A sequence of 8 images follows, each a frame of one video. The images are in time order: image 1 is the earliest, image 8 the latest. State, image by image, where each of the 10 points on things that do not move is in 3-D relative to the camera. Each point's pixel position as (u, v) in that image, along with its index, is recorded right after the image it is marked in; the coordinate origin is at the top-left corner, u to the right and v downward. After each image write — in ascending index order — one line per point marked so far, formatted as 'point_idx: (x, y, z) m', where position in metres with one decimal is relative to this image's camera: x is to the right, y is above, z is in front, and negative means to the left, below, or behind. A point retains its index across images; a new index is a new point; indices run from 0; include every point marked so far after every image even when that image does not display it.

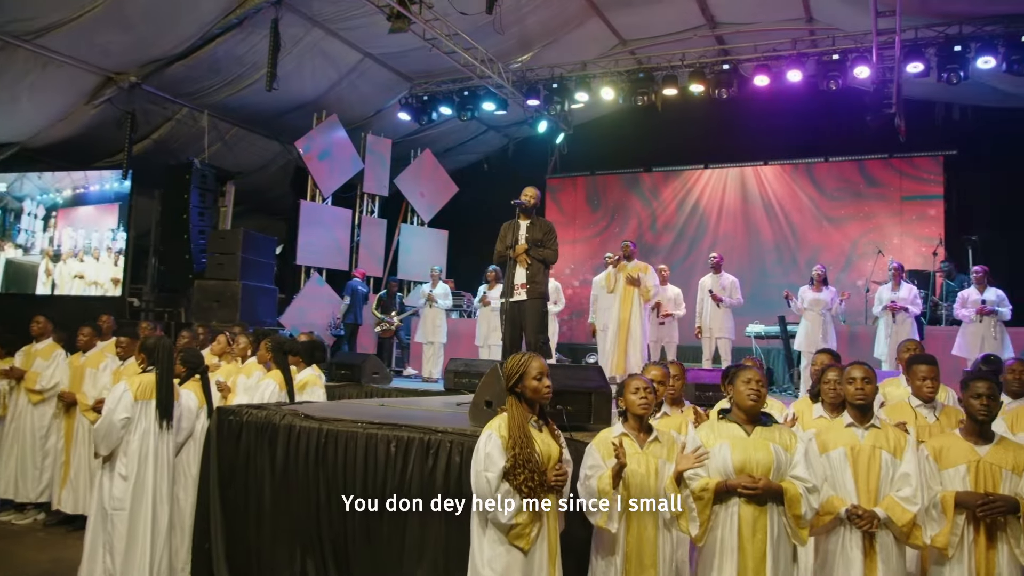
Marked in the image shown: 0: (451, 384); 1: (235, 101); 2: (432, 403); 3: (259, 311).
0: (-0.7, -1.0, +8.3) m
1: (-3.9, +2.6, +10.9) m
2: (-0.7, -0.9, +6.0) m
3: (-3.3, -0.3, +10.2) m
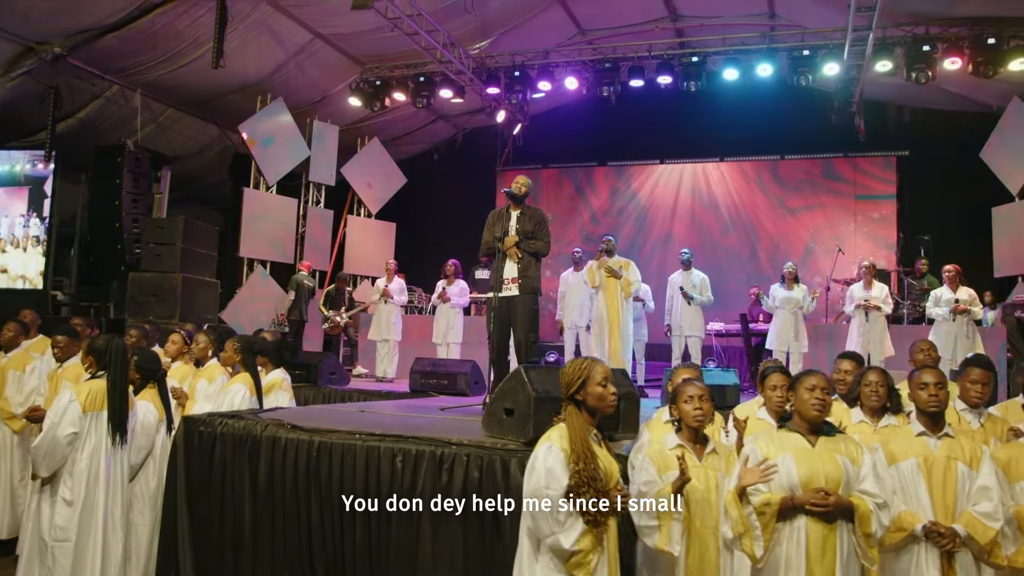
0: (-1.0, -1.0, +7.8) m
1: (-4.4, +2.7, +10.0) m
2: (-0.8, -0.9, +5.5) m
3: (-3.8, -0.2, +9.5) m
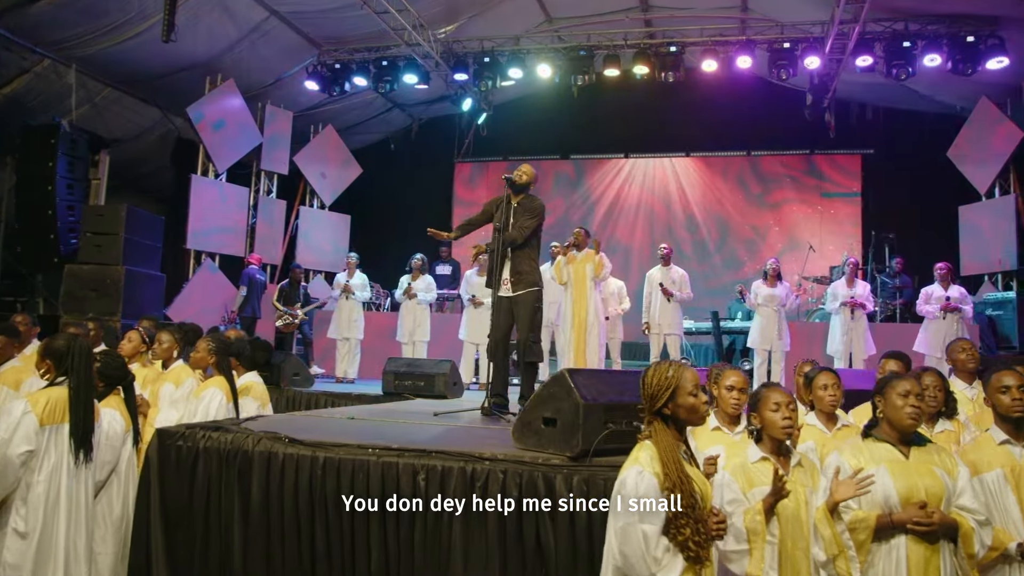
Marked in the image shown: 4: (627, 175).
0: (-1.1, -0.9, +7.3) m
1: (-4.7, +2.8, +9.2) m
2: (-0.8, -0.8, +5.0) m
3: (-4.1, -0.2, +8.7) m
4: (+1.9, +1.8, +12.7) m
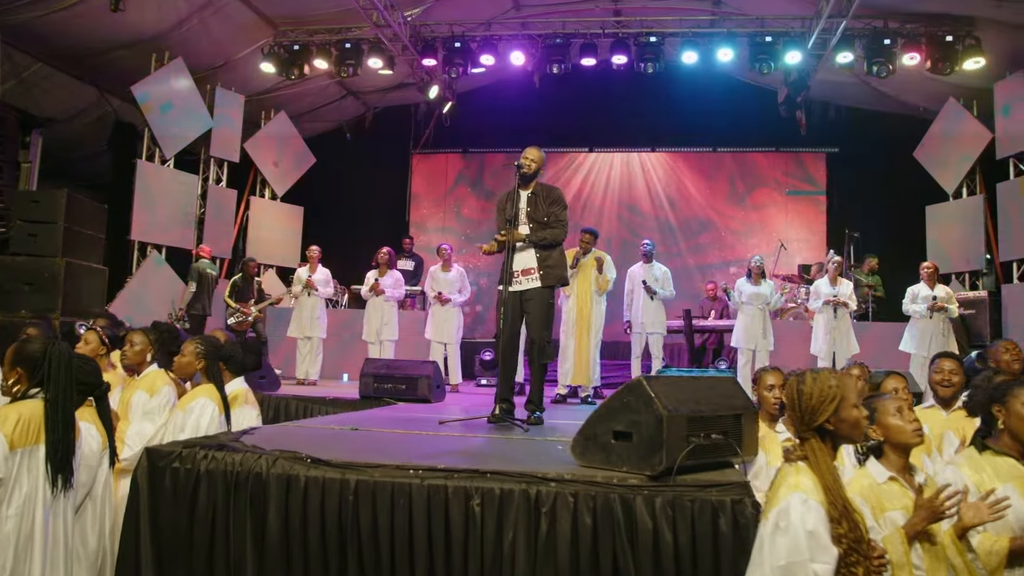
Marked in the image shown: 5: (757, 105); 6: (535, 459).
0: (-1.2, -0.9, +6.8) m
1: (-5.0, +2.8, +8.3) m
2: (-0.7, -0.8, +4.5) m
3: (-4.3, -0.1, +7.9) m
4: (+1.3, +1.9, +12.4) m
5: (+3.9, +2.9, +12.3) m
6: (+0.1, -0.7, +3.3) m
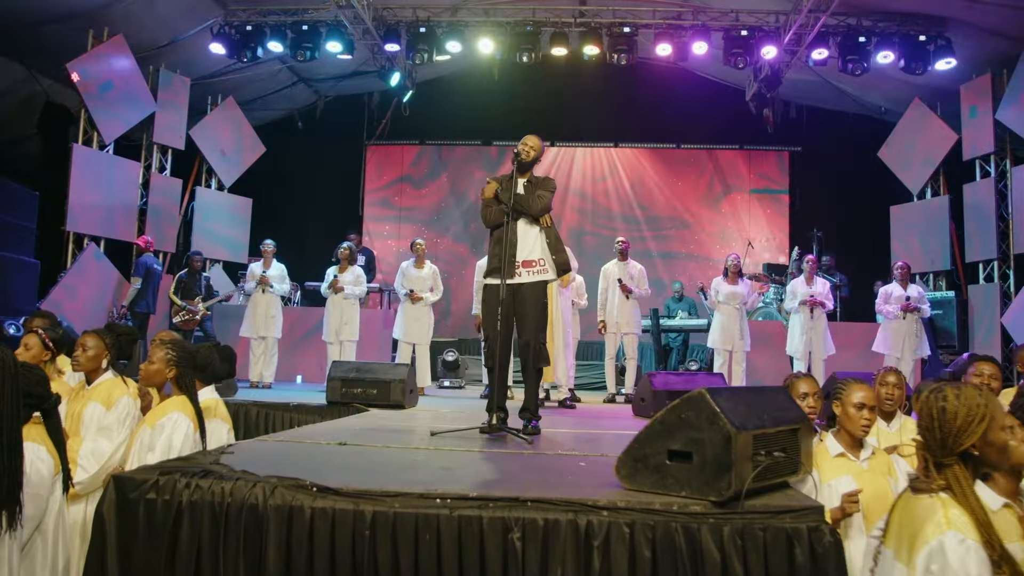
0: (-1.4, -0.9, +6.3) m
1: (-5.2, +2.9, +7.5) m
2: (-0.7, -0.8, +4.1) m
3: (-4.6, -0.1, +7.1) m
4: (+0.7, +1.9, +12.1) m
5: (+3.3, +2.9, +12.2) m
6: (+0.2, -0.7, +2.9) m
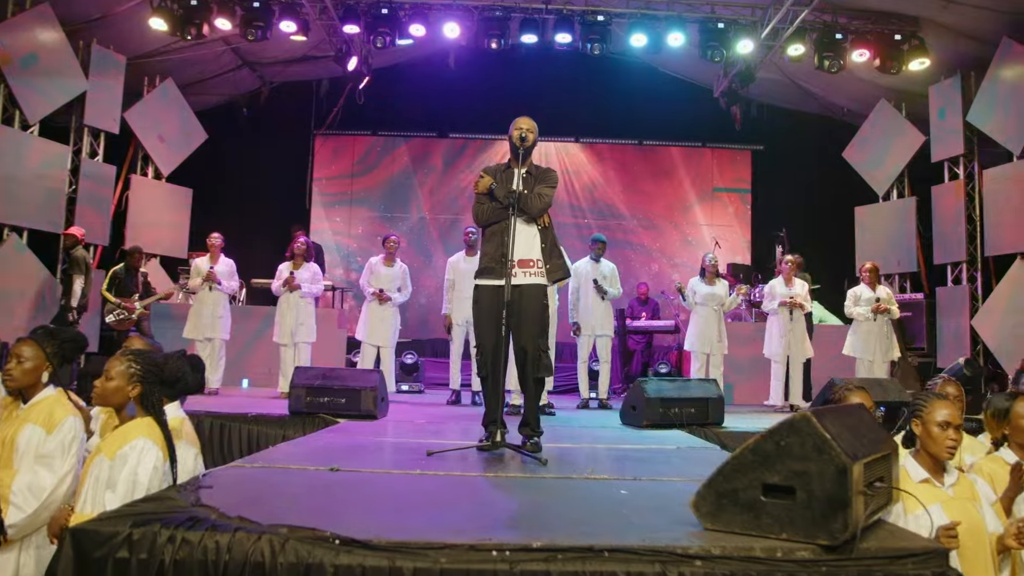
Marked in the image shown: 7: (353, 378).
0: (-1.5, -0.9, +5.7) m
1: (-5.4, +2.9, +6.6) m
2: (-0.6, -0.8, +3.6) m
3: (-4.8, 0.0, +6.3) m
4: (+0.1, +1.9, +11.7) m
5: (+2.7, +2.9, +12.0) m
6: (+0.4, -0.7, +2.4) m
7: (-1.2, -0.7, +5.7) m
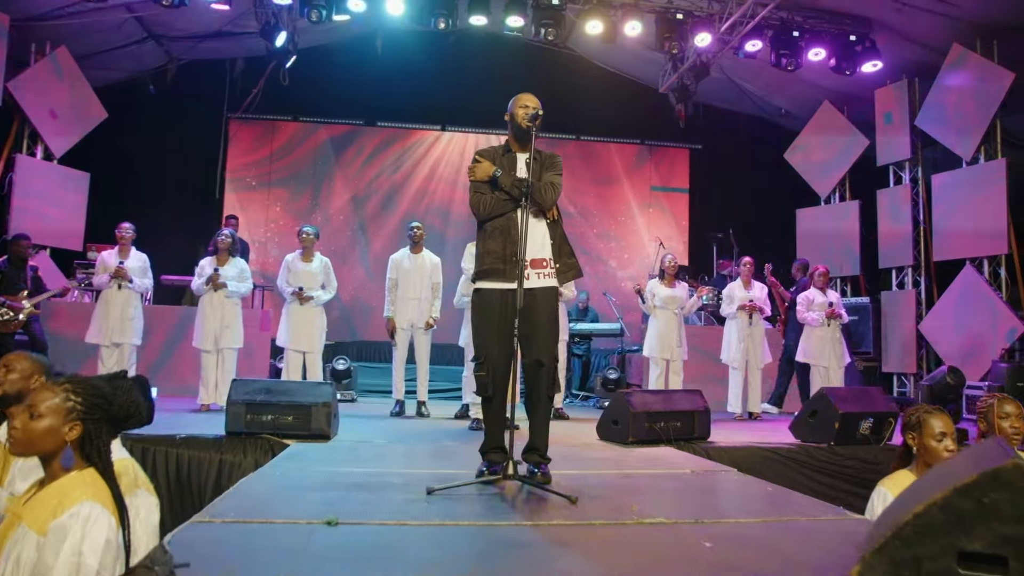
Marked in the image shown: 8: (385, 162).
0: (-1.7, -0.9, +4.9) m
1: (-5.6, +2.9, +5.3) m
2: (-0.5, -0.8, +2.9) m
3: (-5.0, 0.0, +5.1) m
4: (-0.8, +1.9, +11.1) m
5: (+1.7, +2.9, +11.7) m
6: (+0.6, -0.7, +1.9) m
7: (-1.3, -0.7, +5.0) m
8: (-1.8, +1.8, +11.2) m
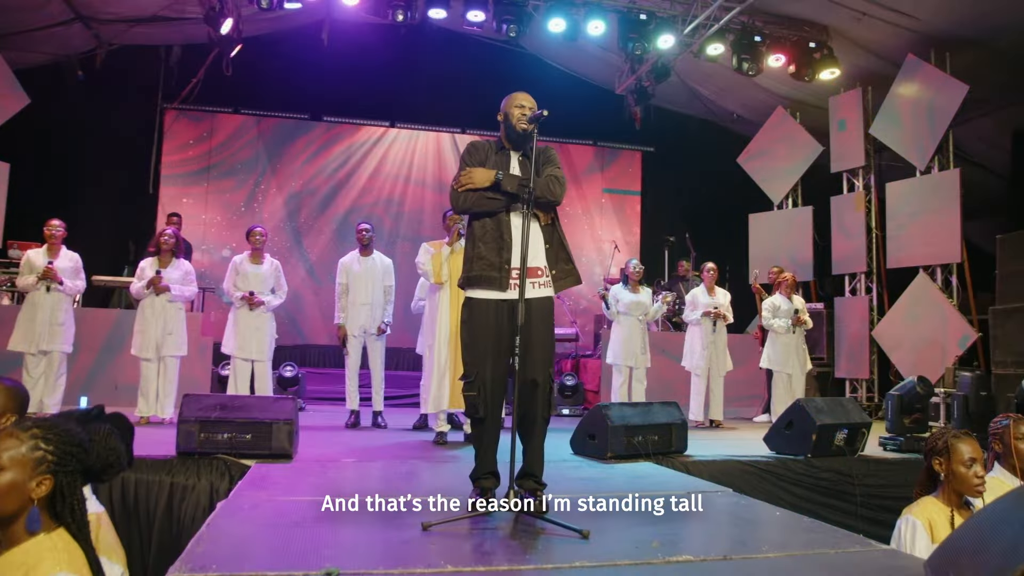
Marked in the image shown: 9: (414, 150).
0: (-1.8, -0.9, +4.5) m
1: (-5.8, +2.9, +4.5) m
2: (-0.5, -0.9, +2.6) m
3: (-5.1, 0.0, +4.4) m
4: (-1.4, +1.9, +10.7) m
5: (+1.0, +2.9, +11.5) m
6: (+0.7, -0.8, +1.7) m
7: (-1.5, -0.7, +4.6) m
8: (-2.5, +1.8, +10.8) m
9: (-1.2, +1.8, +10.8) m
